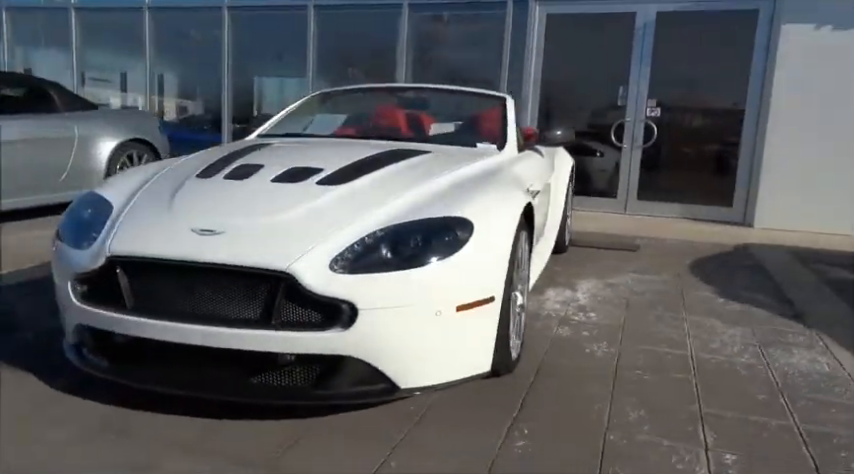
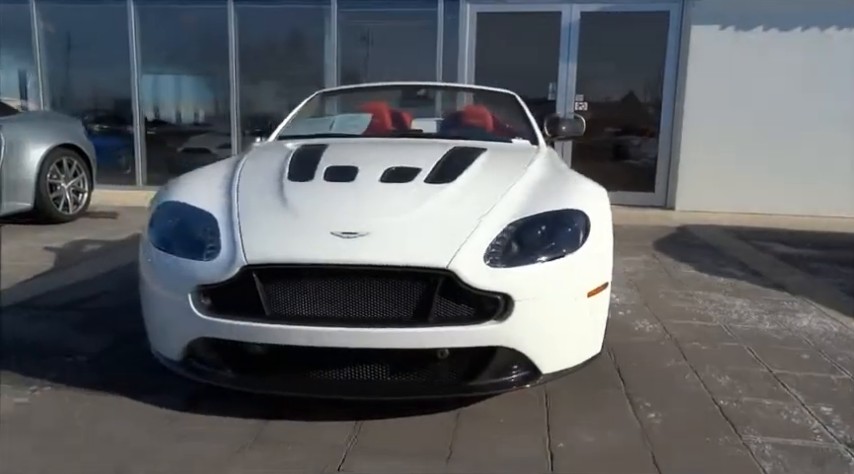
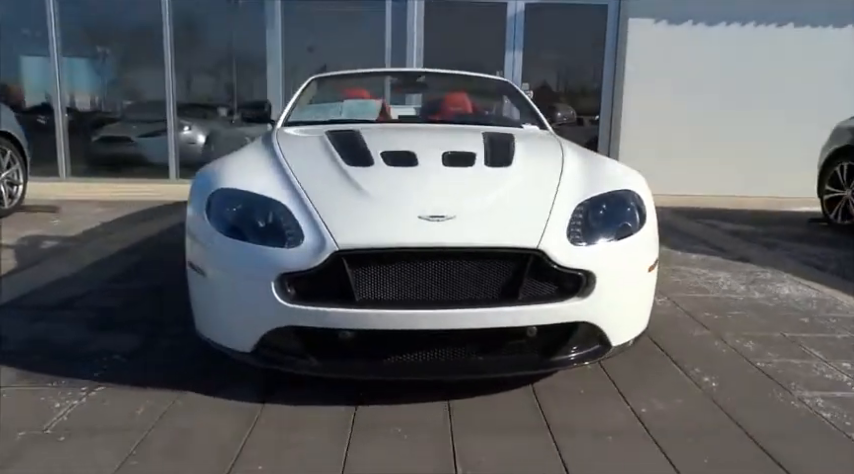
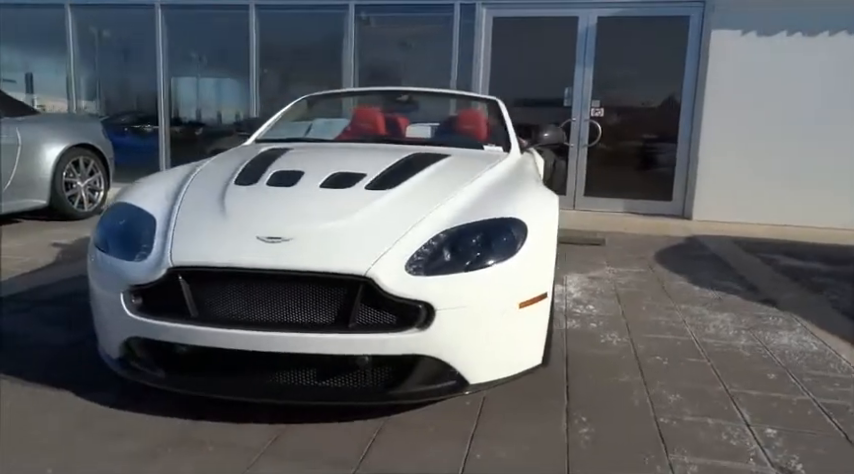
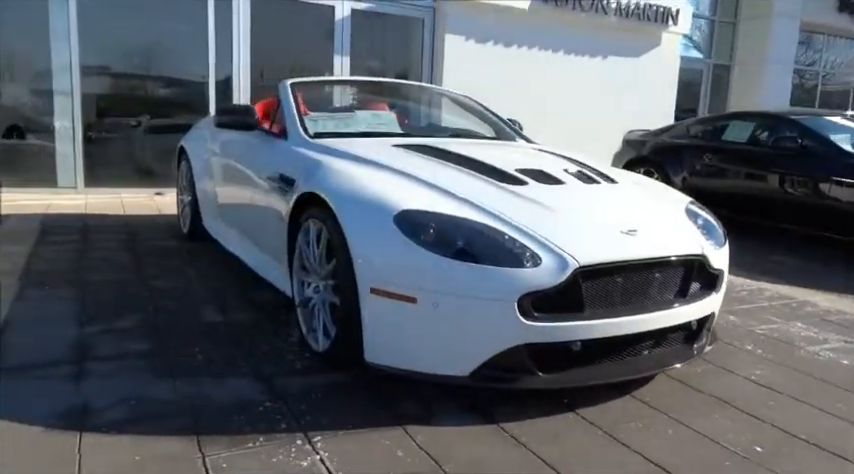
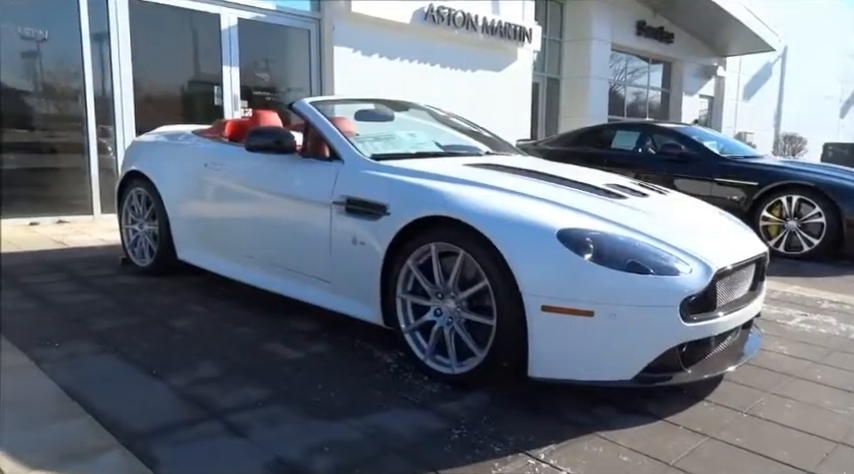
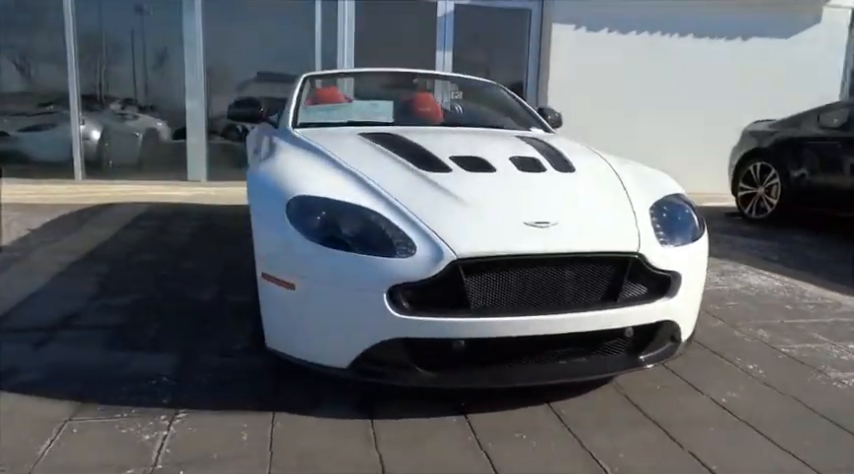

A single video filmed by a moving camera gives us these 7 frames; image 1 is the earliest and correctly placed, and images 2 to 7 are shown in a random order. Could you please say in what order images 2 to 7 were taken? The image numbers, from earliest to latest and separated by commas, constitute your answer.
4, 2, 3, 7, 5, 6
